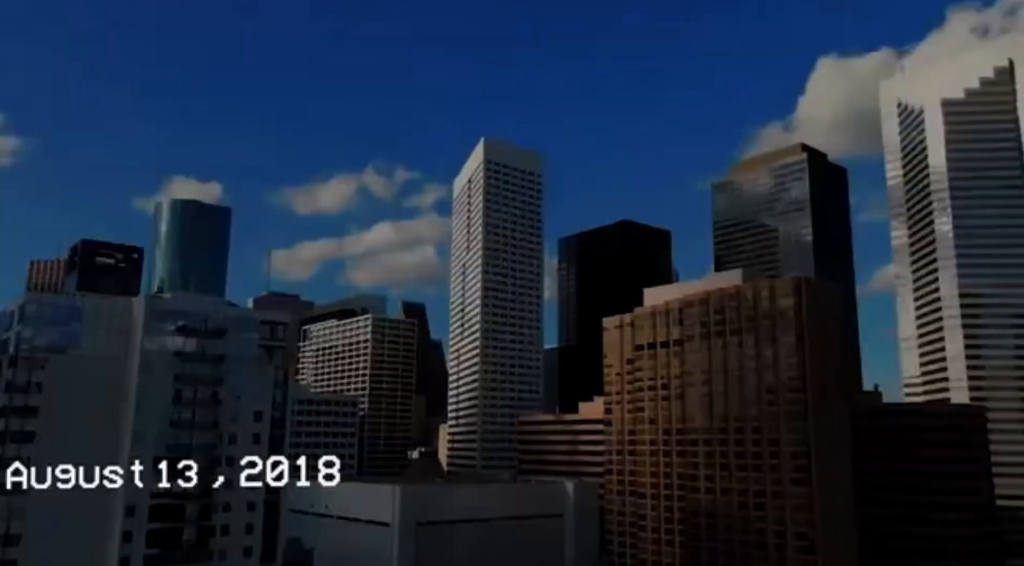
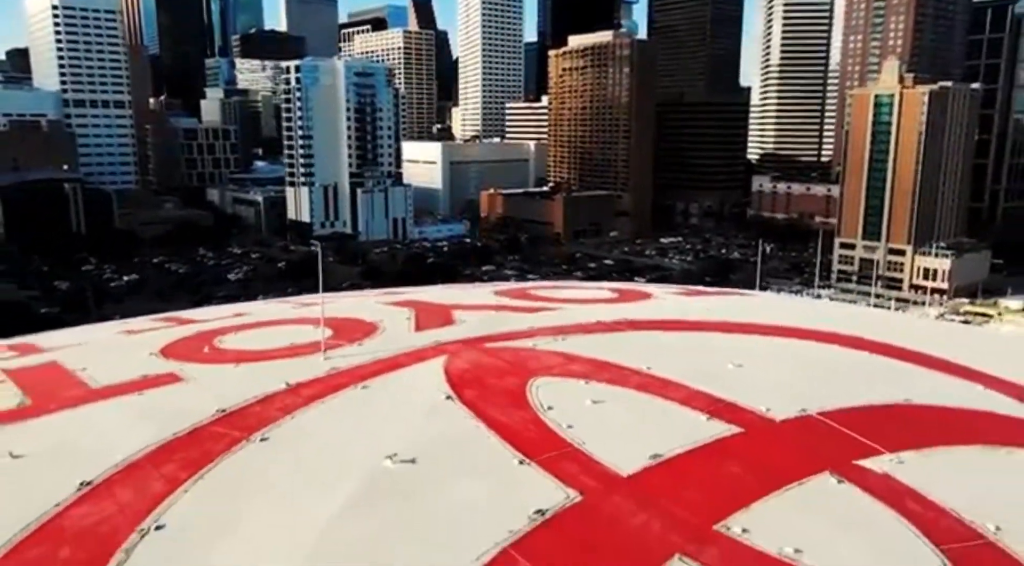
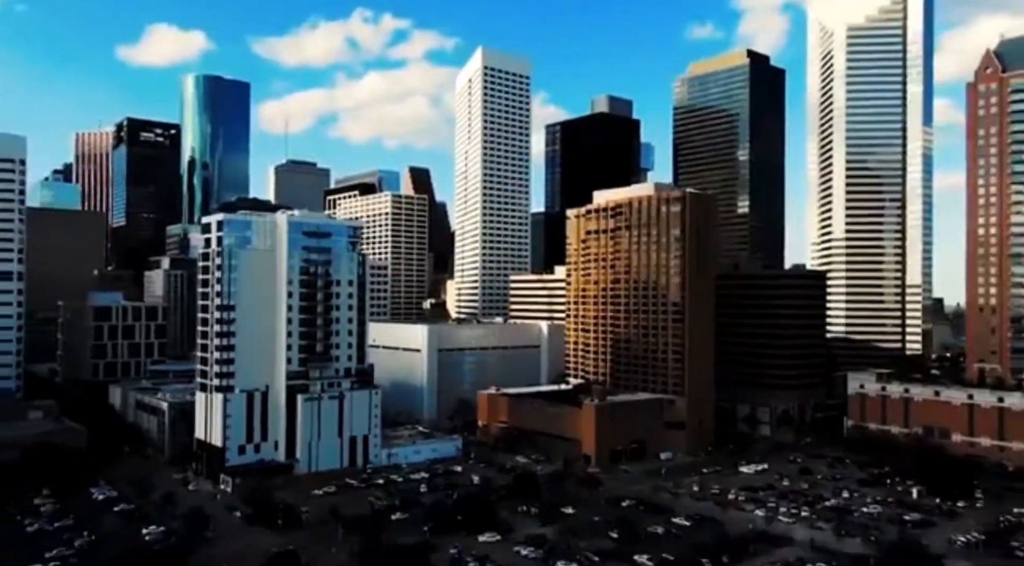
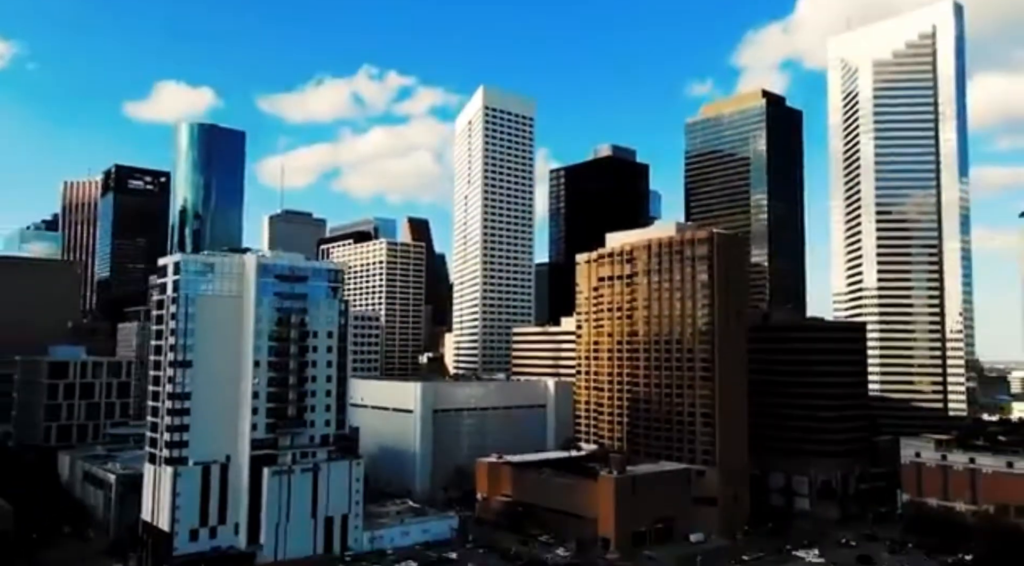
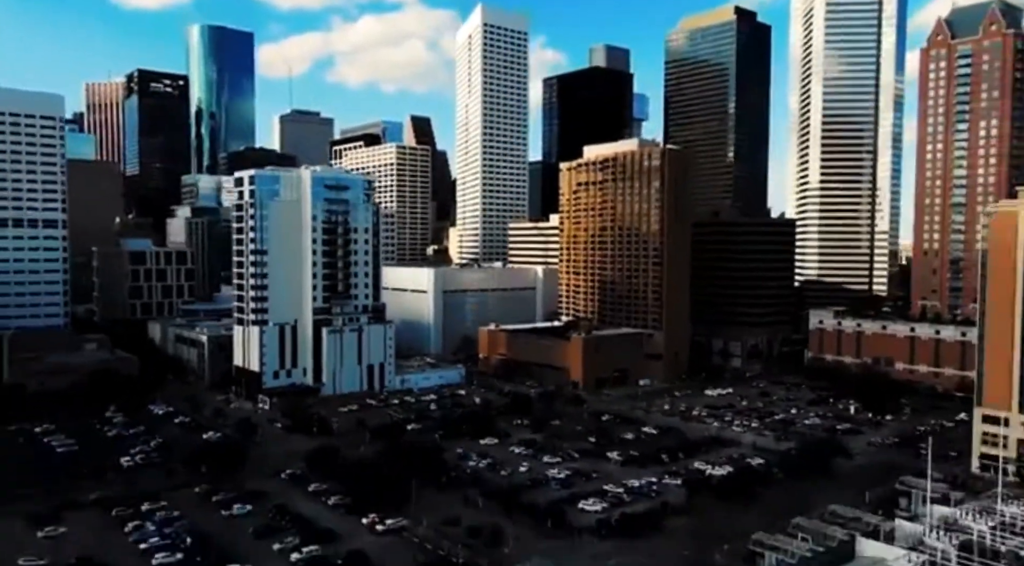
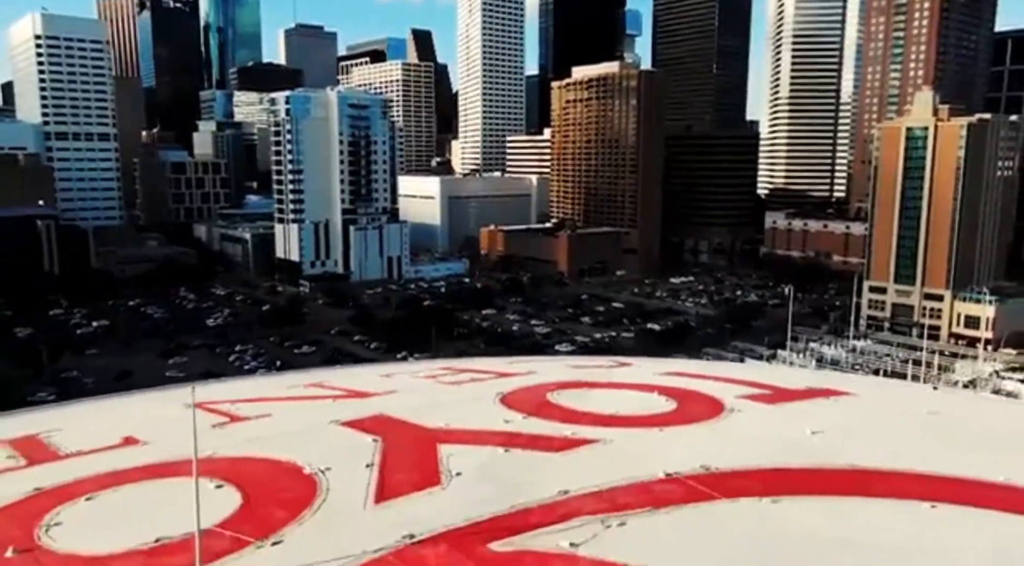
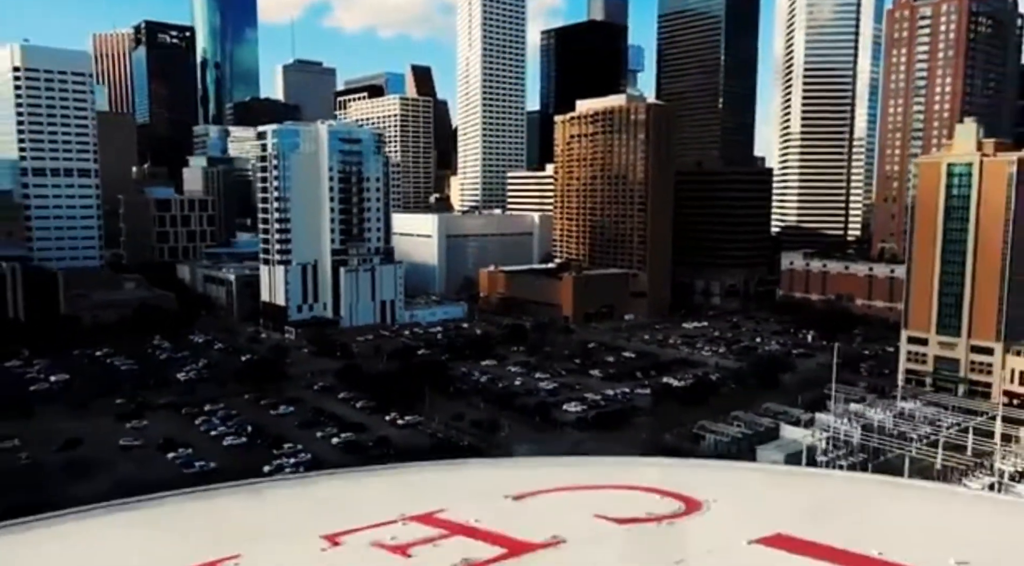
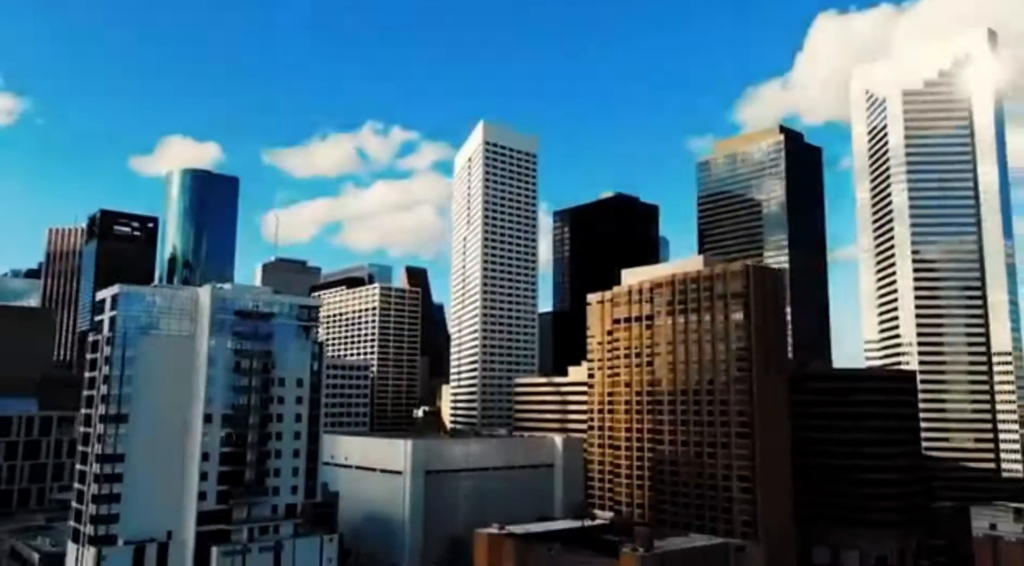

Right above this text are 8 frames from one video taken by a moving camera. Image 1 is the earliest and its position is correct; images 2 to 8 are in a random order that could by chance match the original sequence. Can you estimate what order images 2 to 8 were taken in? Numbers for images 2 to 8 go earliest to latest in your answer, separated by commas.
8, 4, 3, 5, 7, 6, 2
